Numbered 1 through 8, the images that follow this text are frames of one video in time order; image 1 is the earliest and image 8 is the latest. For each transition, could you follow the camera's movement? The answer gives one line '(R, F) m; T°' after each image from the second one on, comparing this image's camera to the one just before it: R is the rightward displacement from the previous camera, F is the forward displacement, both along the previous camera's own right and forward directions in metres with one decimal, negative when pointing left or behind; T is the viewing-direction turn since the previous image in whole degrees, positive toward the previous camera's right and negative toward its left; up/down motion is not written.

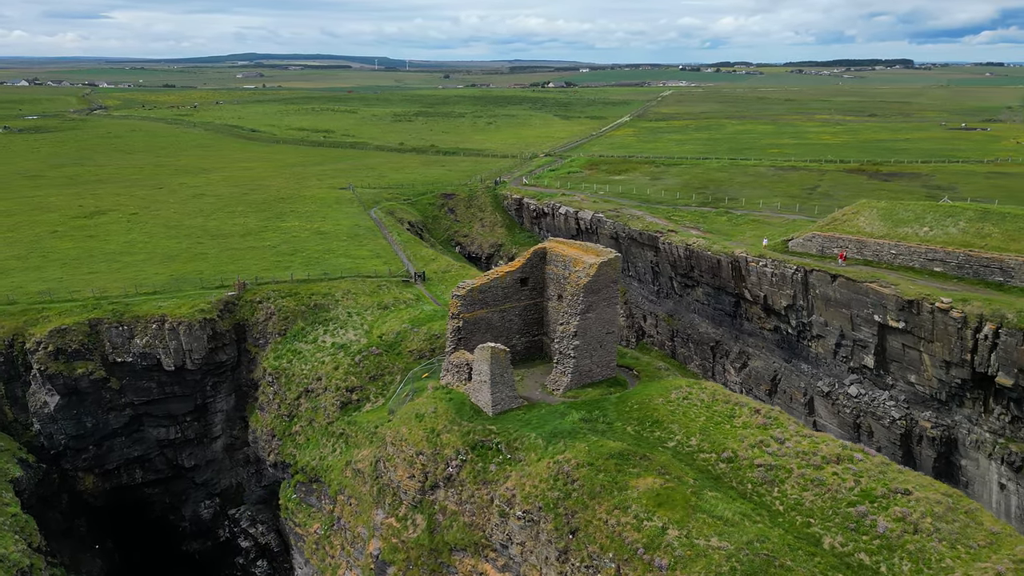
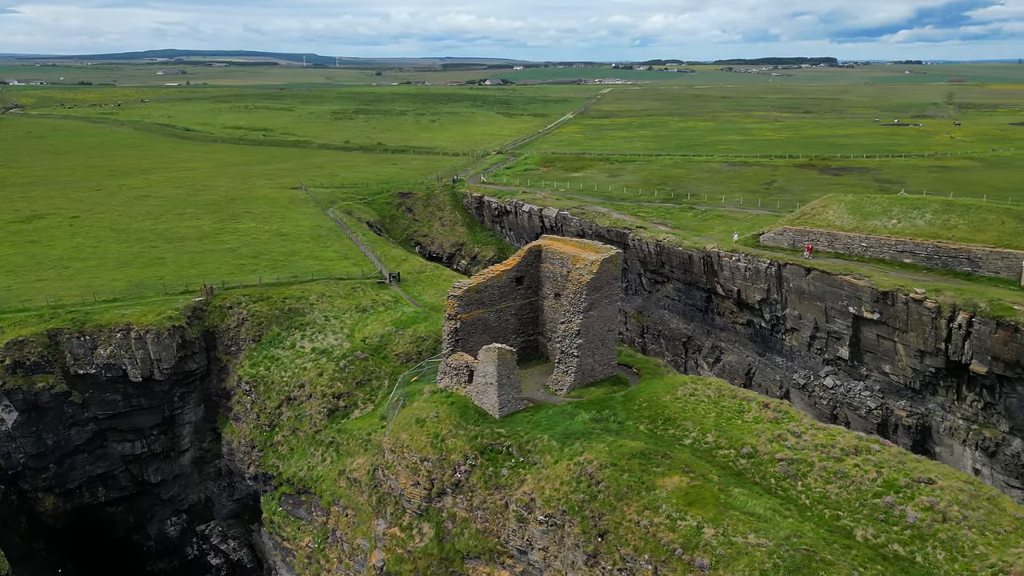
(-2.5, +0.6) m; +5°
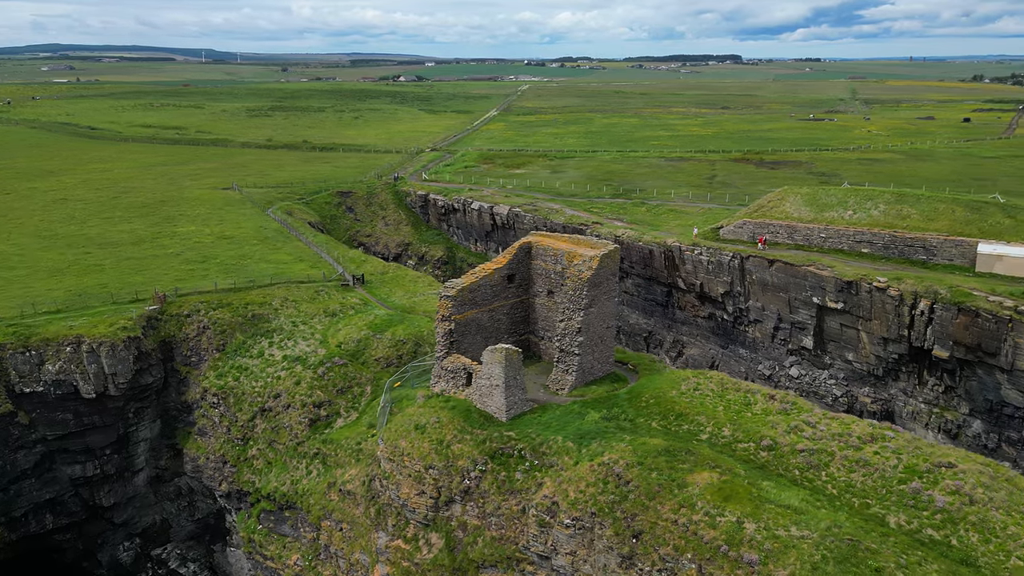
(-3.1, +0.8) m; +6°
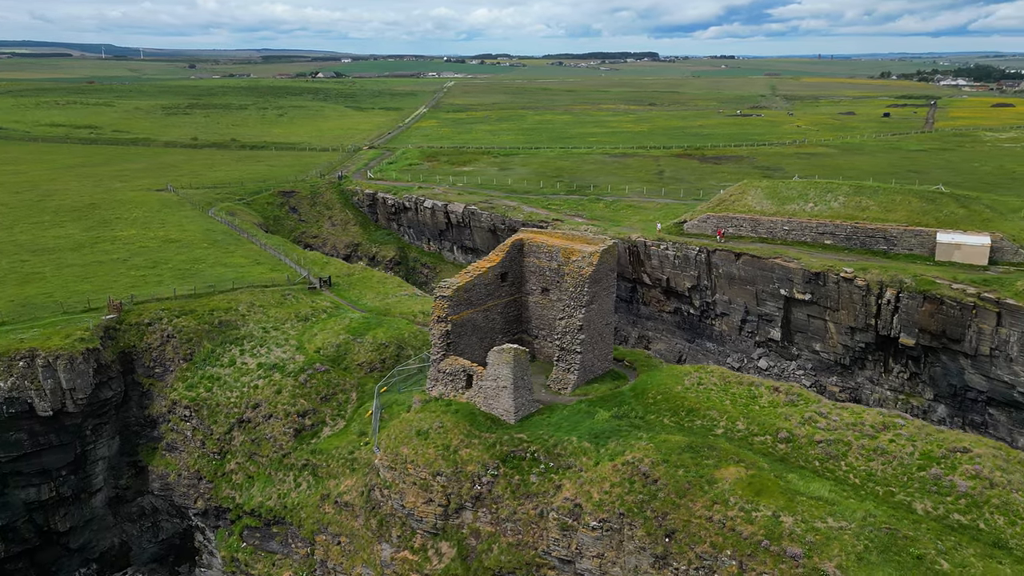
(-2.8, +0.8) m; +6°
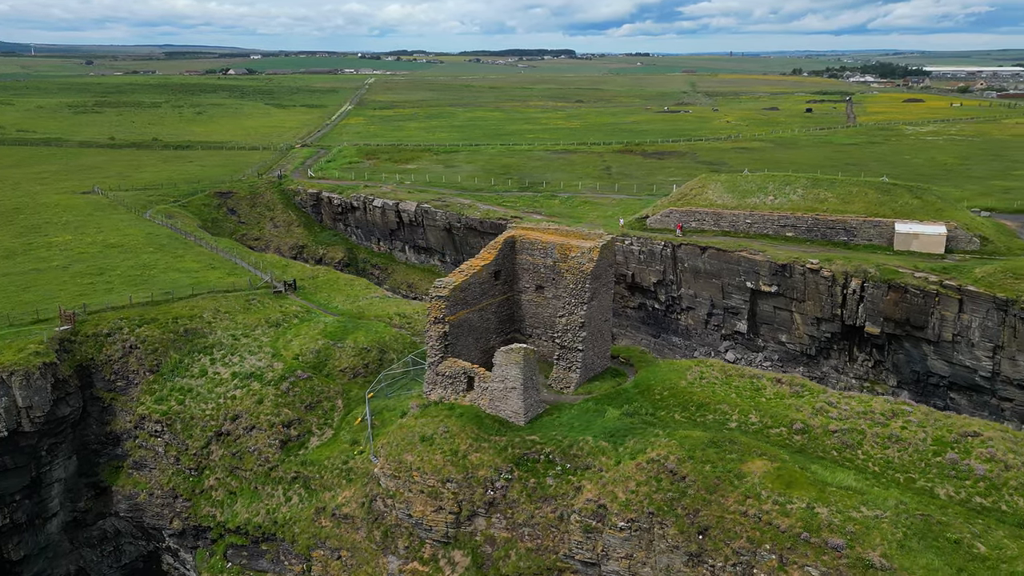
(-2.8, +0.8) m; +6°
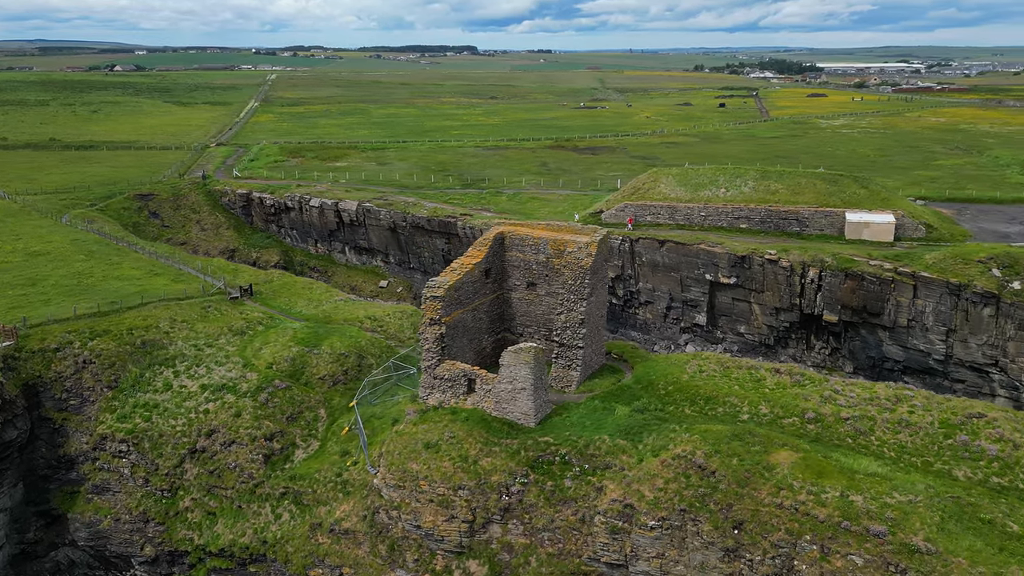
(-3.2, +1.0) m; +7°
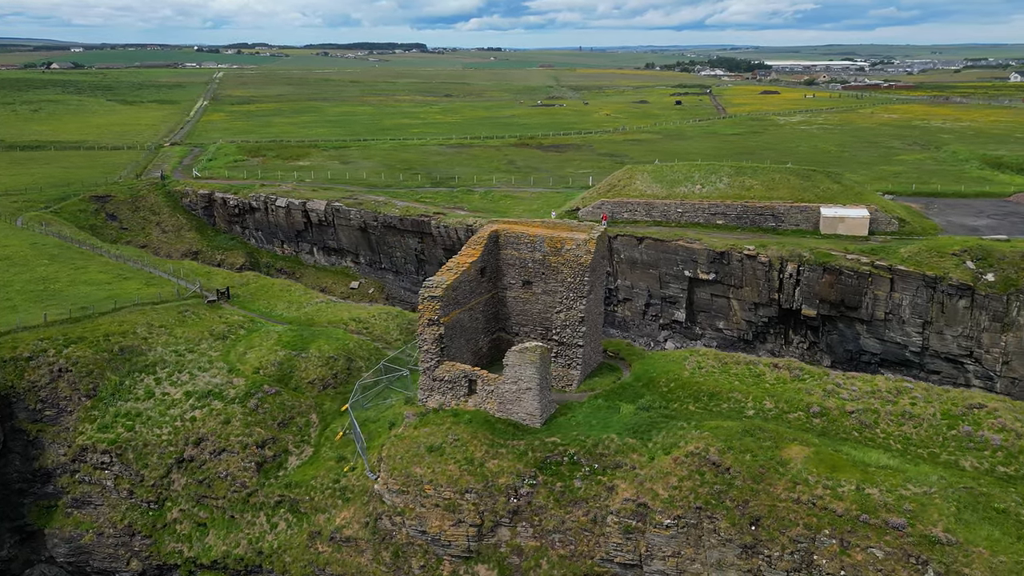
(-1.6, +0.5) m; +4°
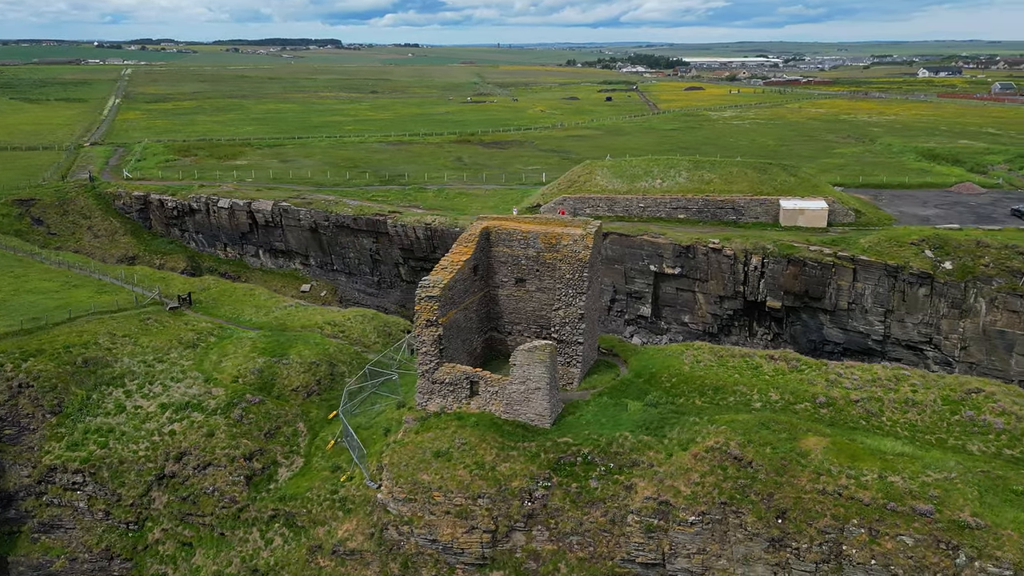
(-2.5, +0.9) m; +6°
